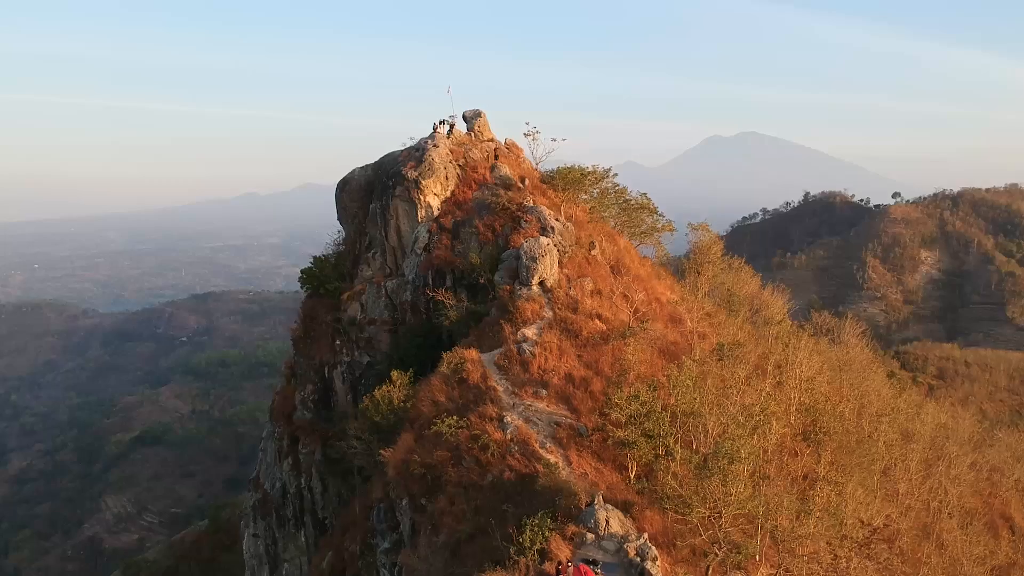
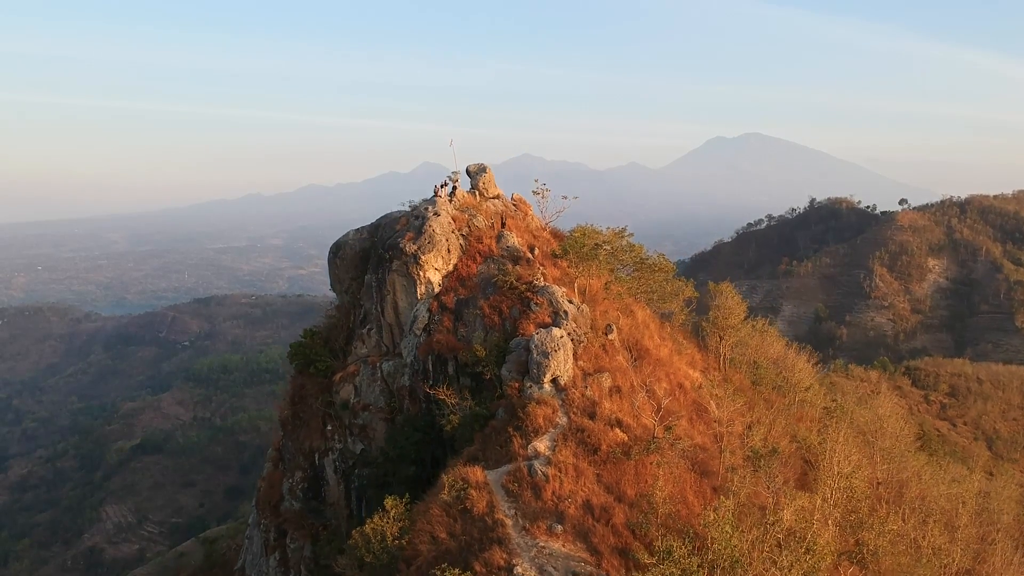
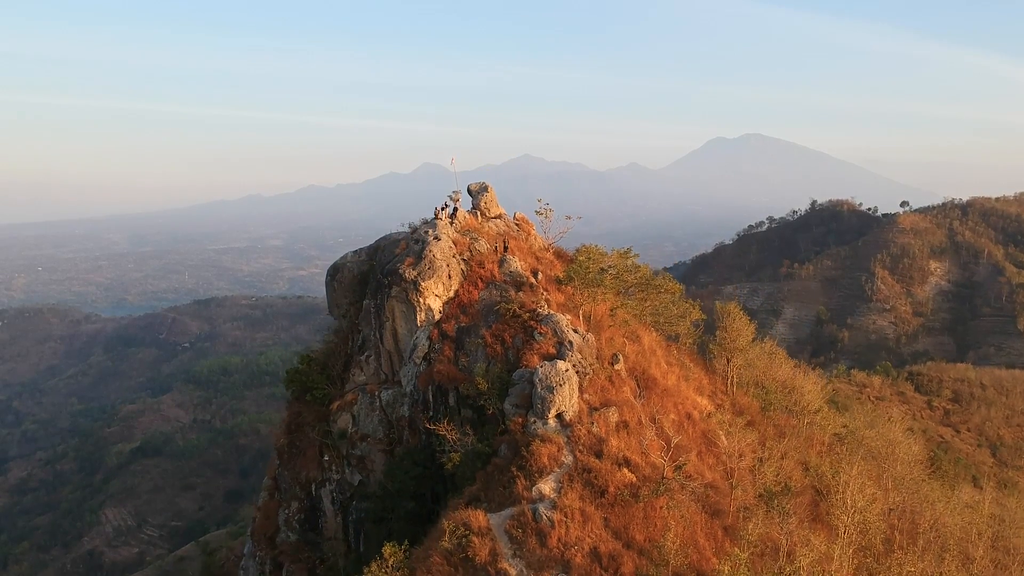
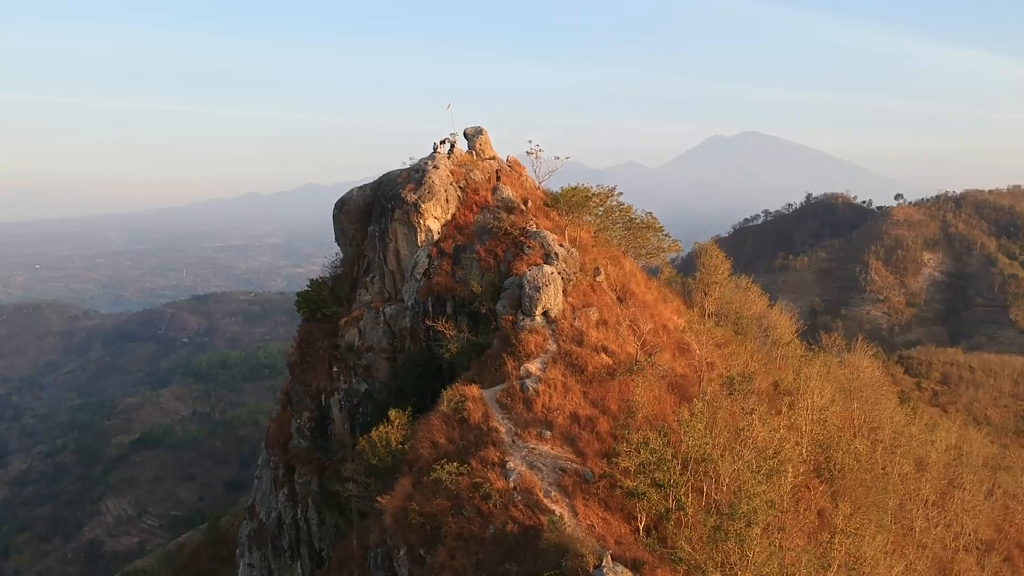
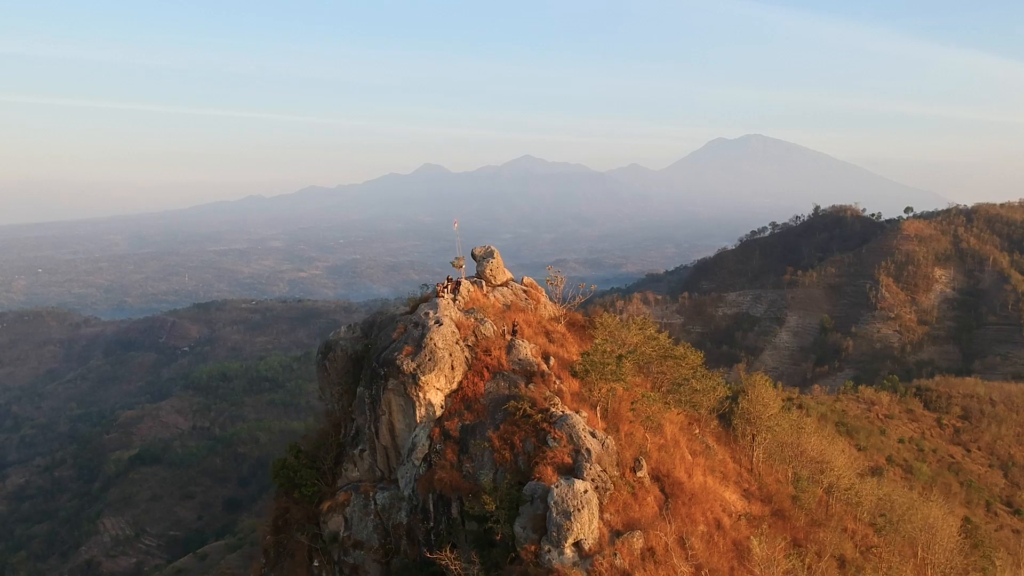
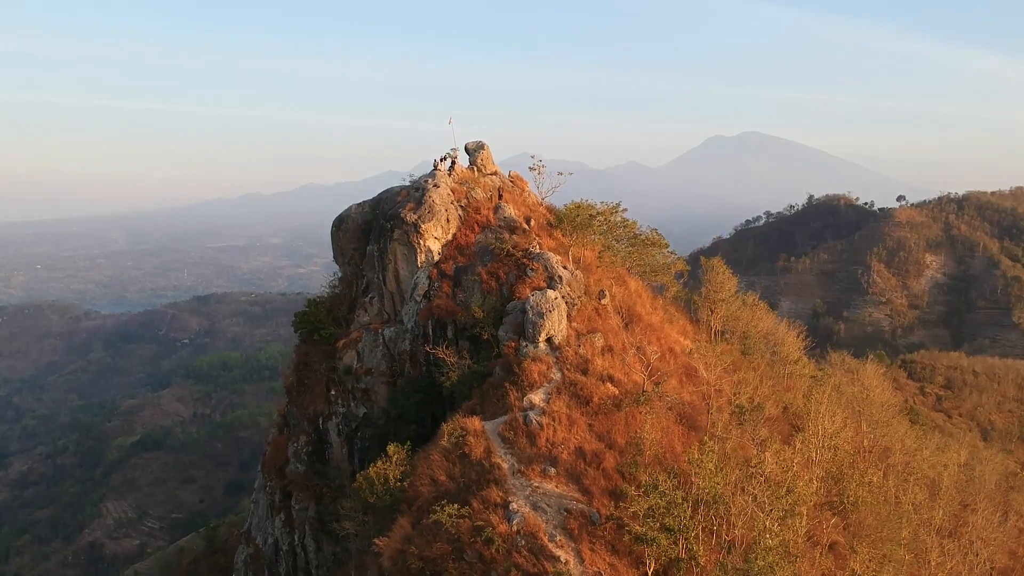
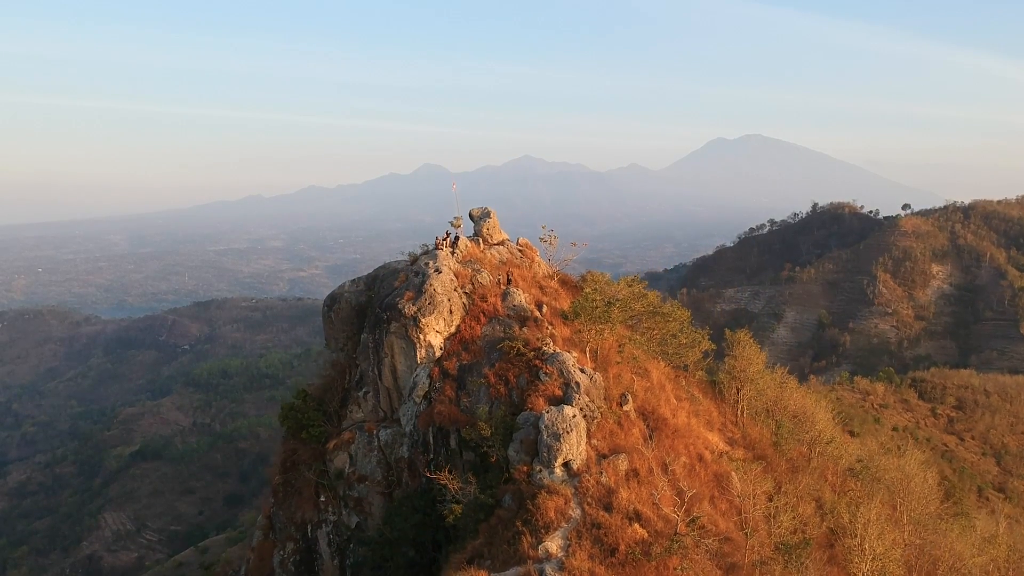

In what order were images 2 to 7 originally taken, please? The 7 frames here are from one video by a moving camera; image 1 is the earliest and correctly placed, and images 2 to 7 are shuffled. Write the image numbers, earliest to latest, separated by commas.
4, 6, 2, 3, 7, 5
